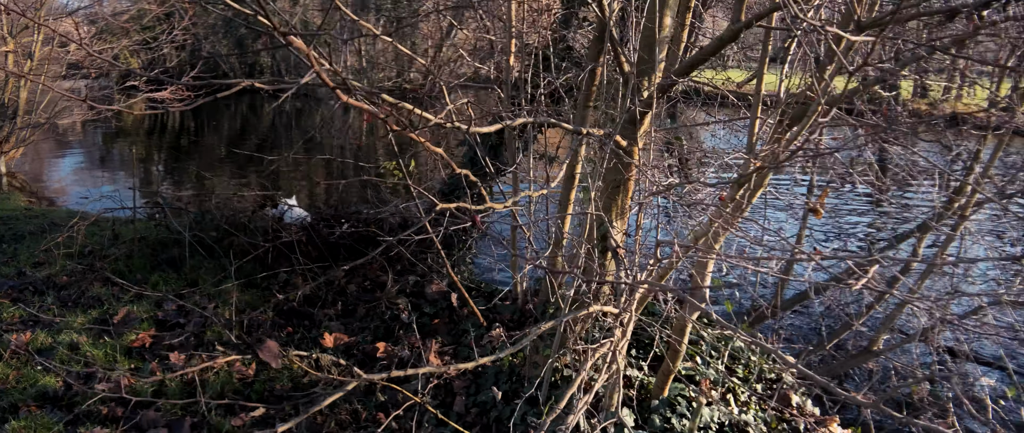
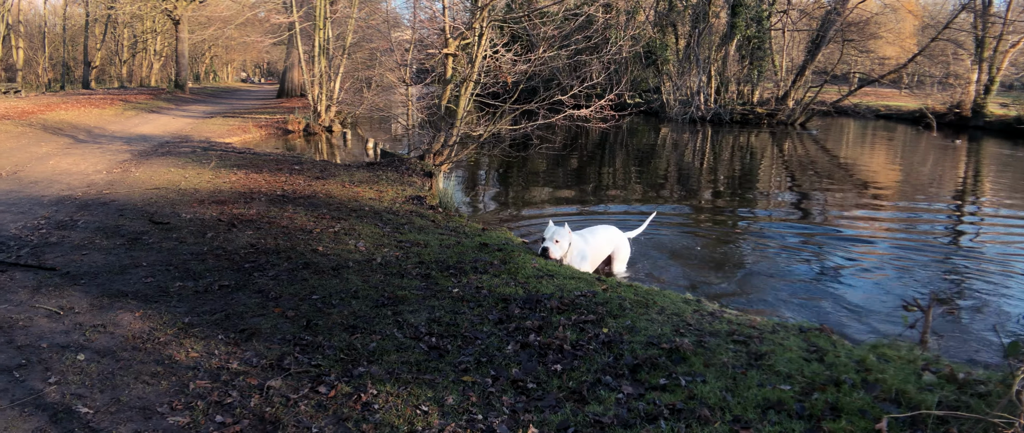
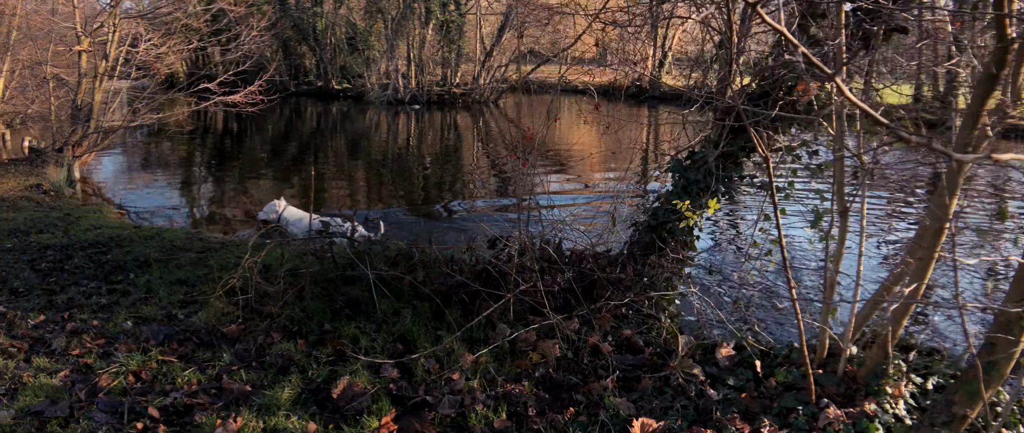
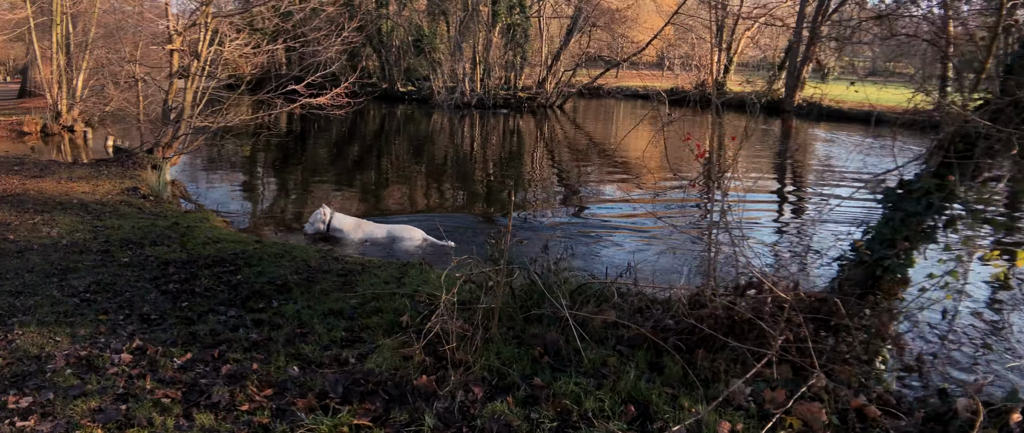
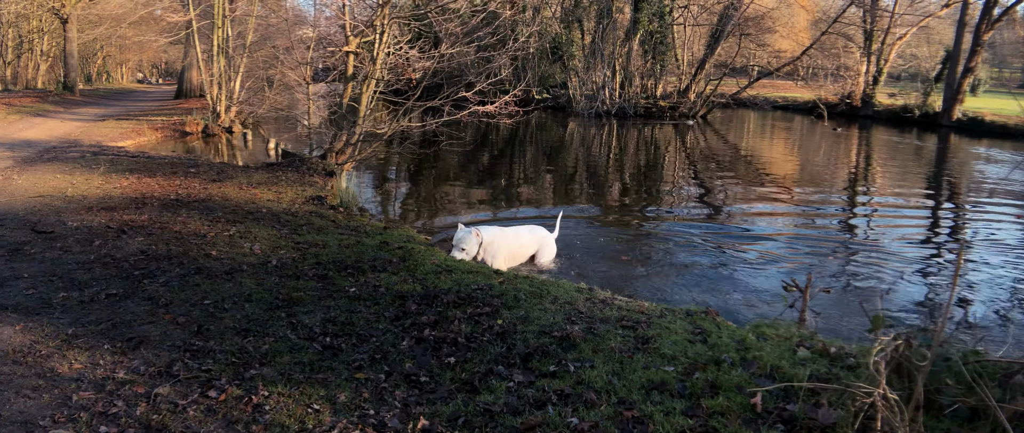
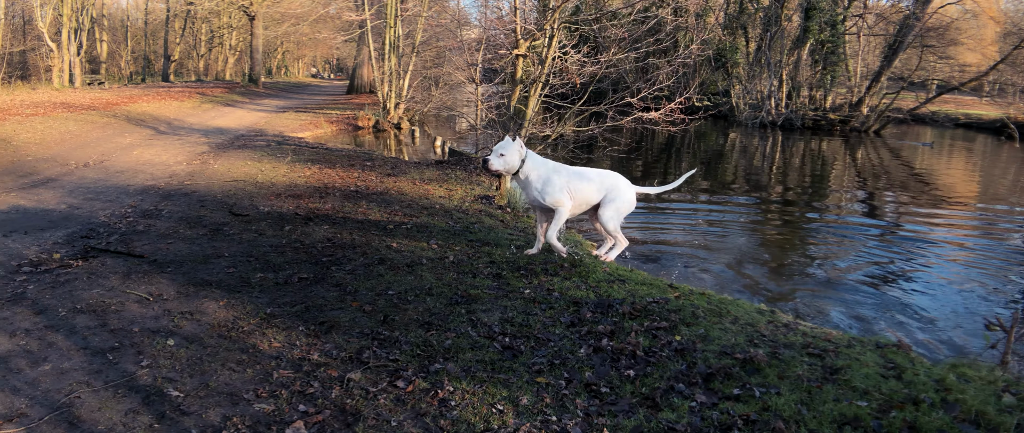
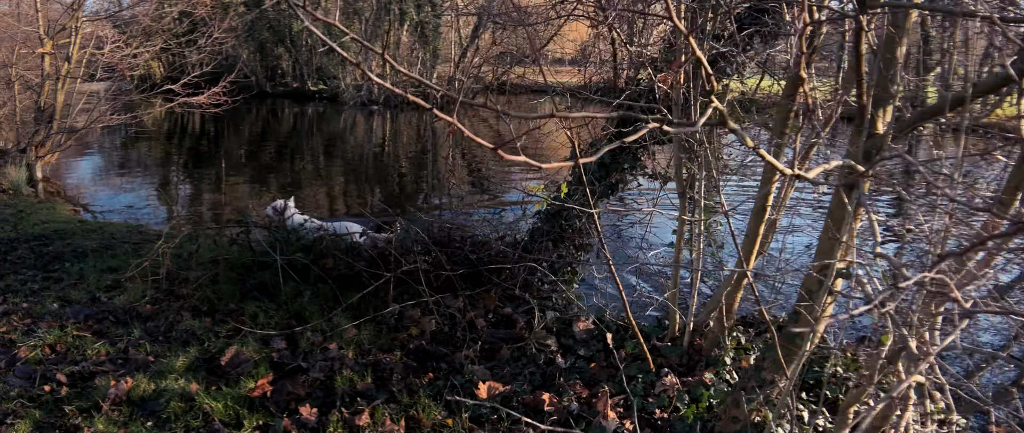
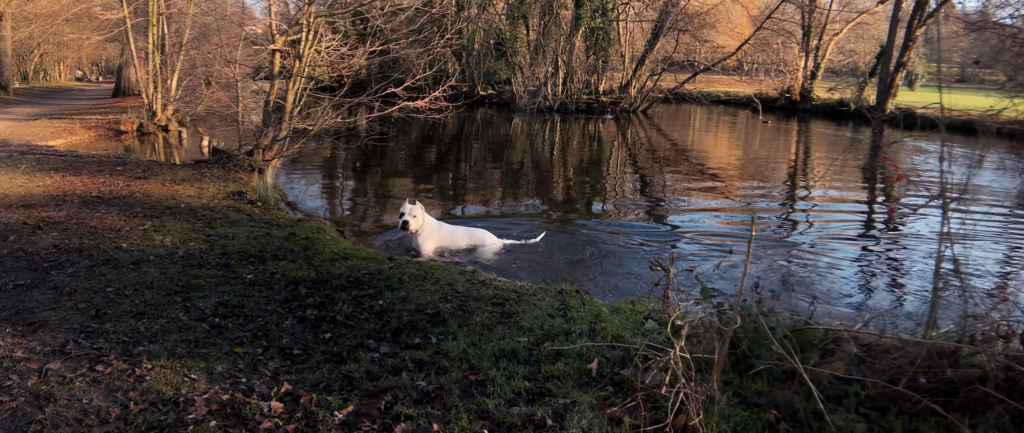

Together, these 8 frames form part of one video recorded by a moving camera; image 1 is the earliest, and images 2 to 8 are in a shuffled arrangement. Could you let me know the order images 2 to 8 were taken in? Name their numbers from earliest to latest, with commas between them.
7, 3, 4, 8, 5, 2, 6
